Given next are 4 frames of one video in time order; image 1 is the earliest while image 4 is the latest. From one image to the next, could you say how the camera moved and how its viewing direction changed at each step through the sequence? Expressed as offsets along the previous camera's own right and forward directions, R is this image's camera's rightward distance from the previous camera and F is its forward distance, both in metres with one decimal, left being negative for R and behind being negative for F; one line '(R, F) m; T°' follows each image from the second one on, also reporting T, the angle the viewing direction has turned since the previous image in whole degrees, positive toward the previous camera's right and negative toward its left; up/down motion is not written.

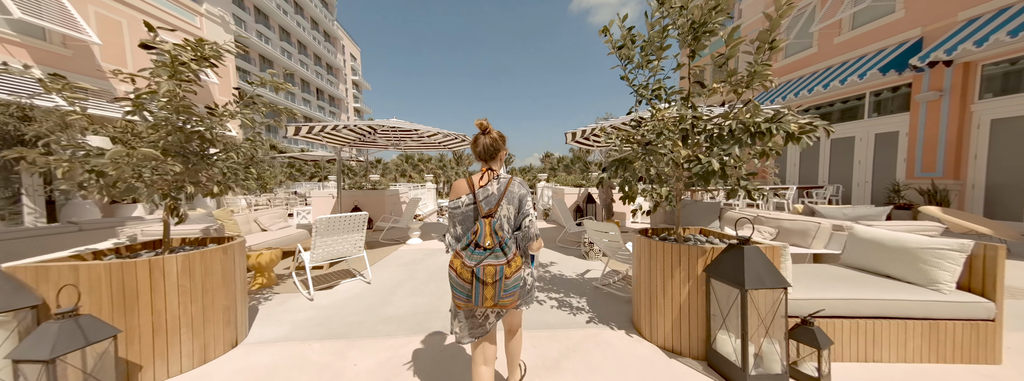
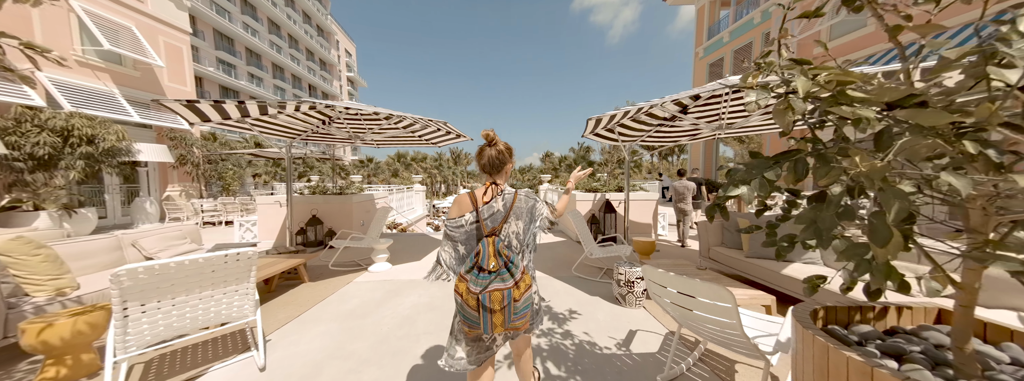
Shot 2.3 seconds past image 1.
(0.0, +1.5) m; 0°
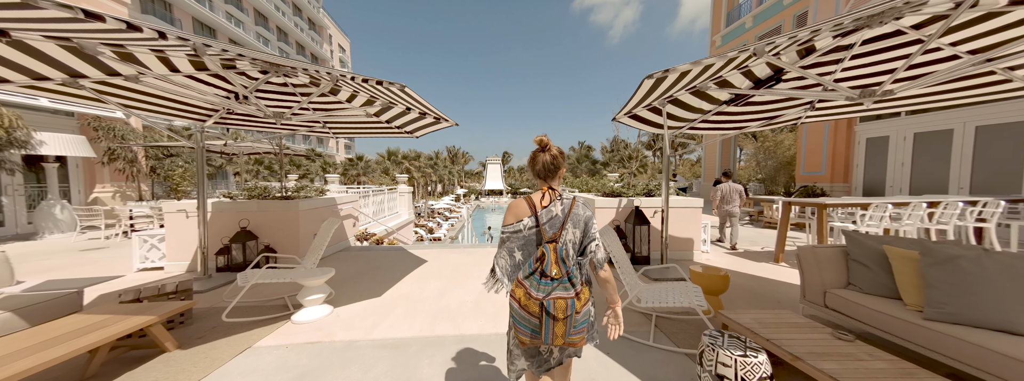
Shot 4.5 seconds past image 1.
(0.0, +1.5) m; 0°
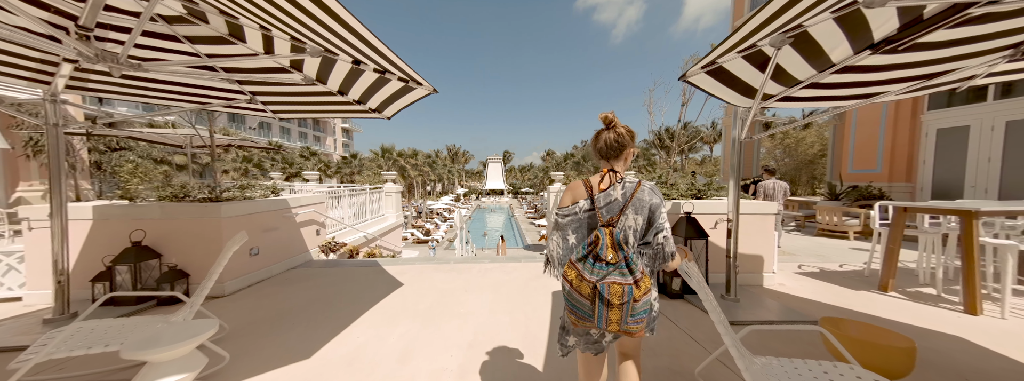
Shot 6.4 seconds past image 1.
(0.0, +1.3) m; 0°
